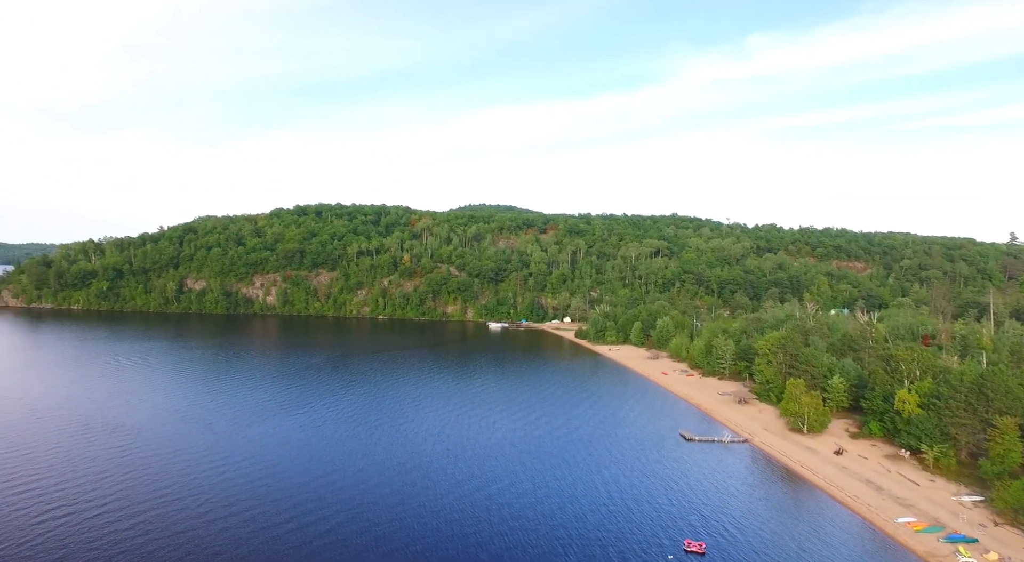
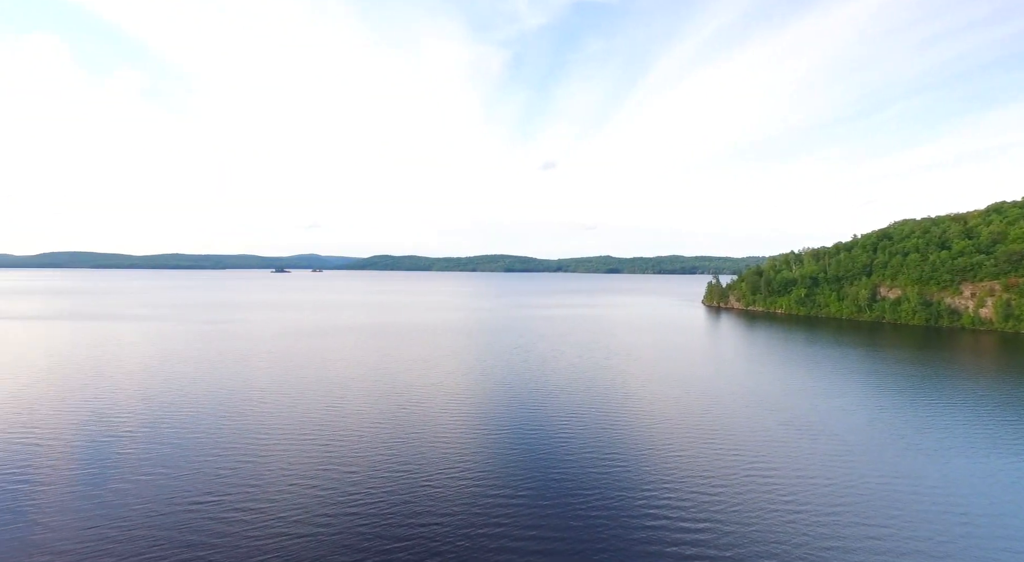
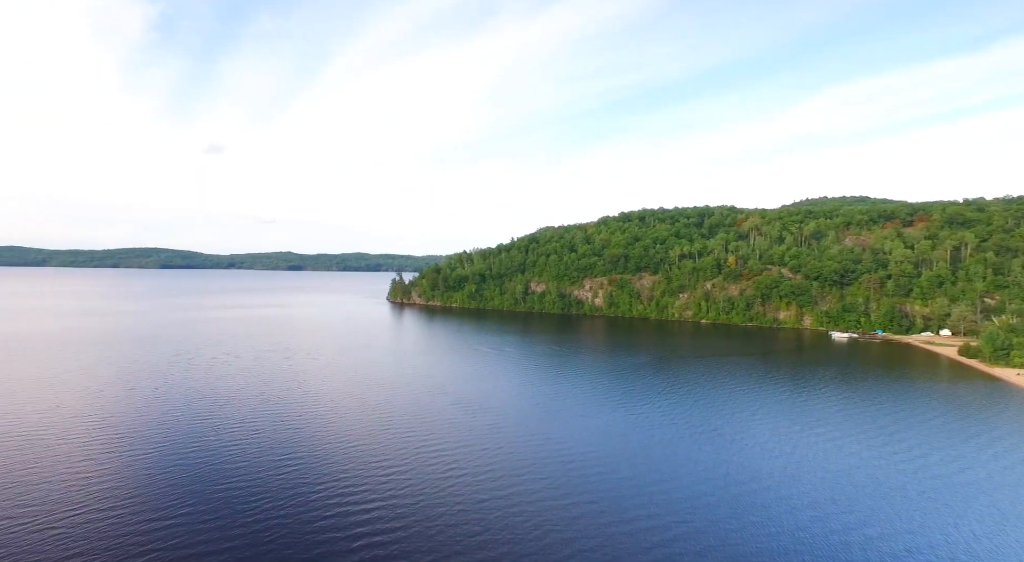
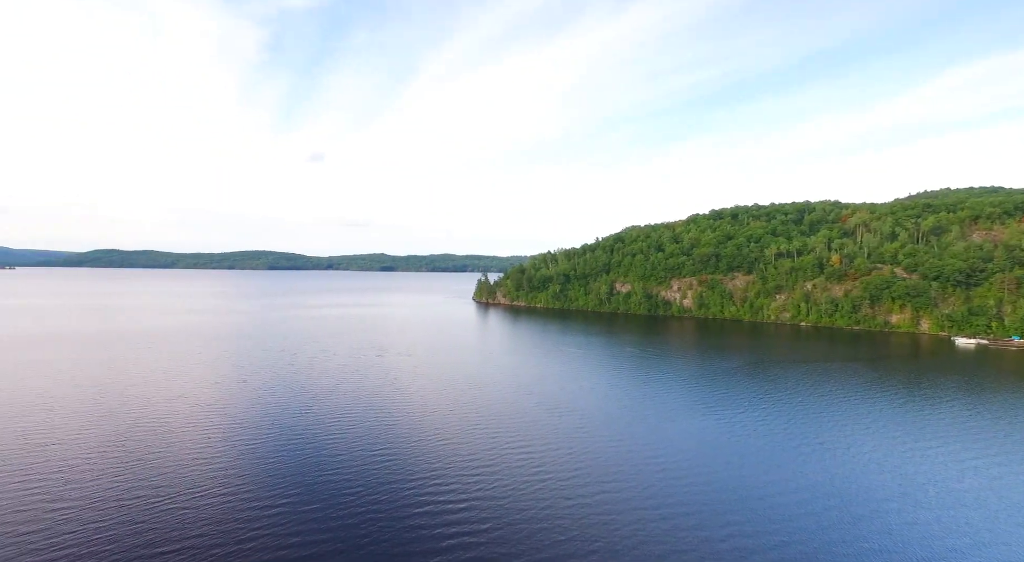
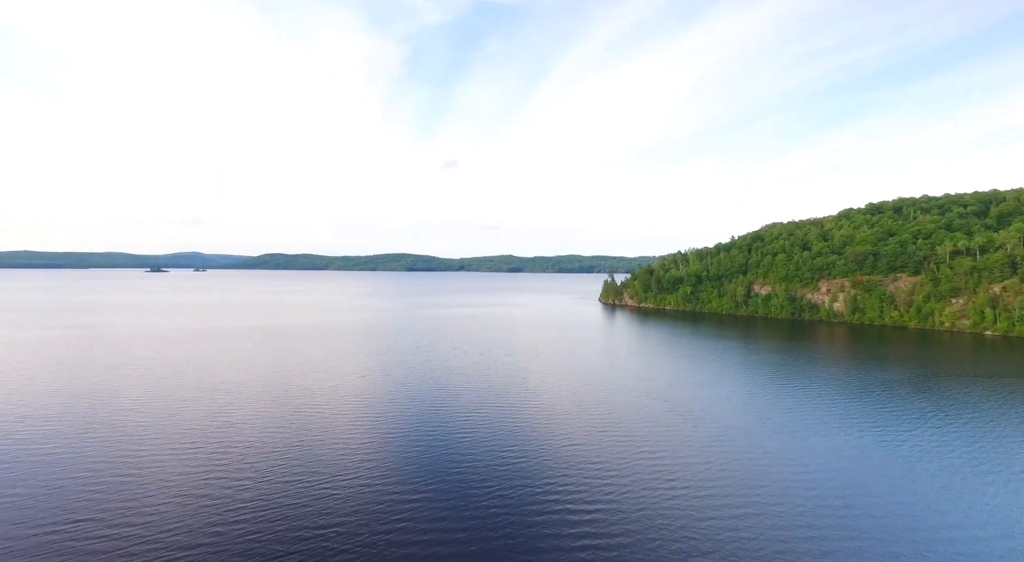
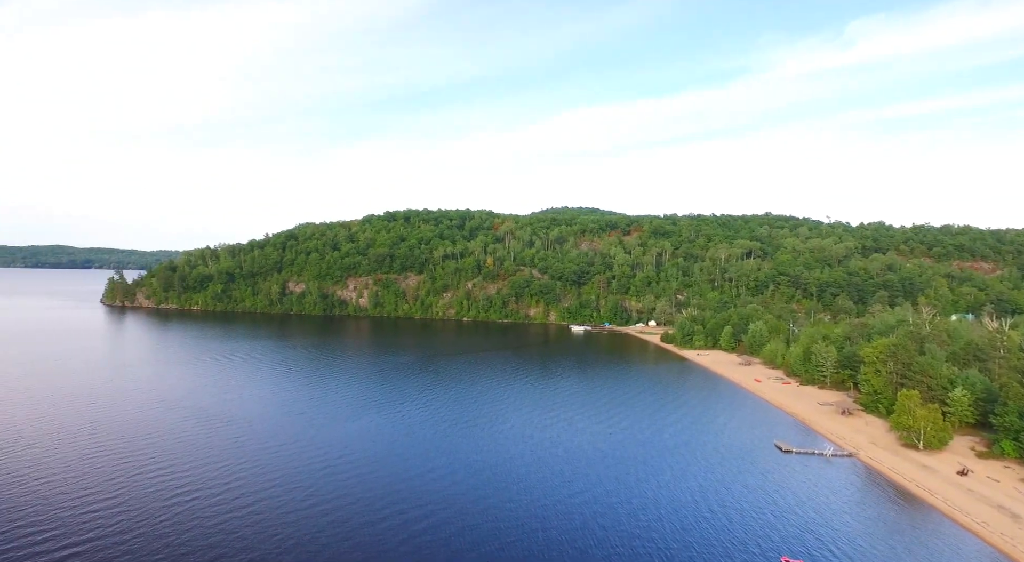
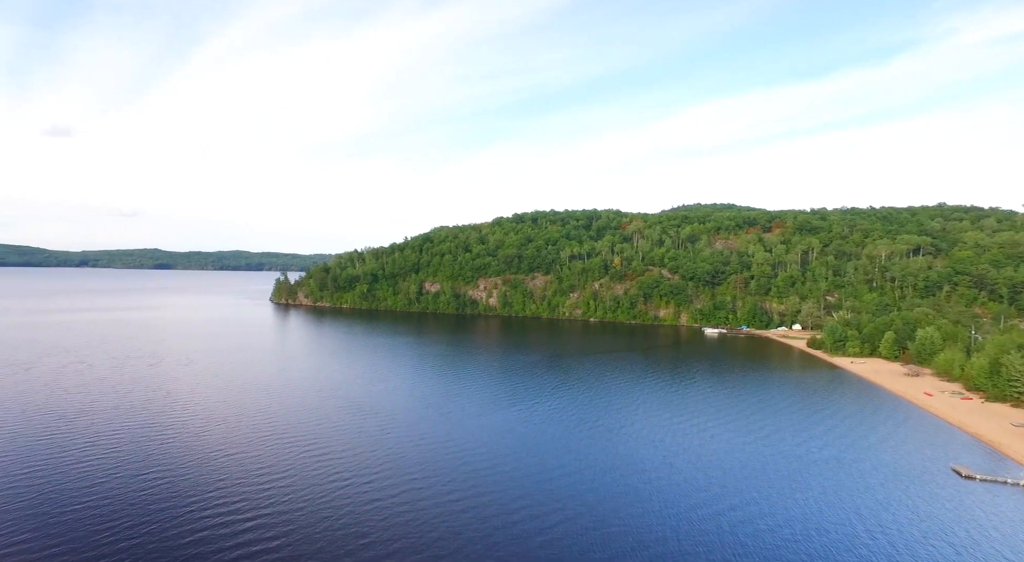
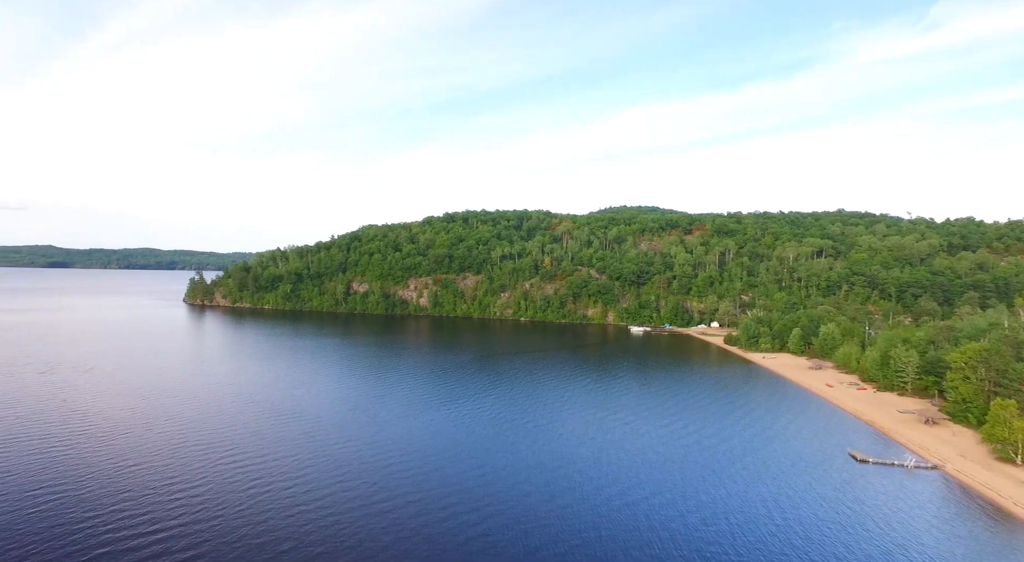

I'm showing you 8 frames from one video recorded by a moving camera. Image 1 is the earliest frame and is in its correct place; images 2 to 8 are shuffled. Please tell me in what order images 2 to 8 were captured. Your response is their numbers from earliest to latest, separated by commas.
6, 8, 7, 3, 4, 5, 2
